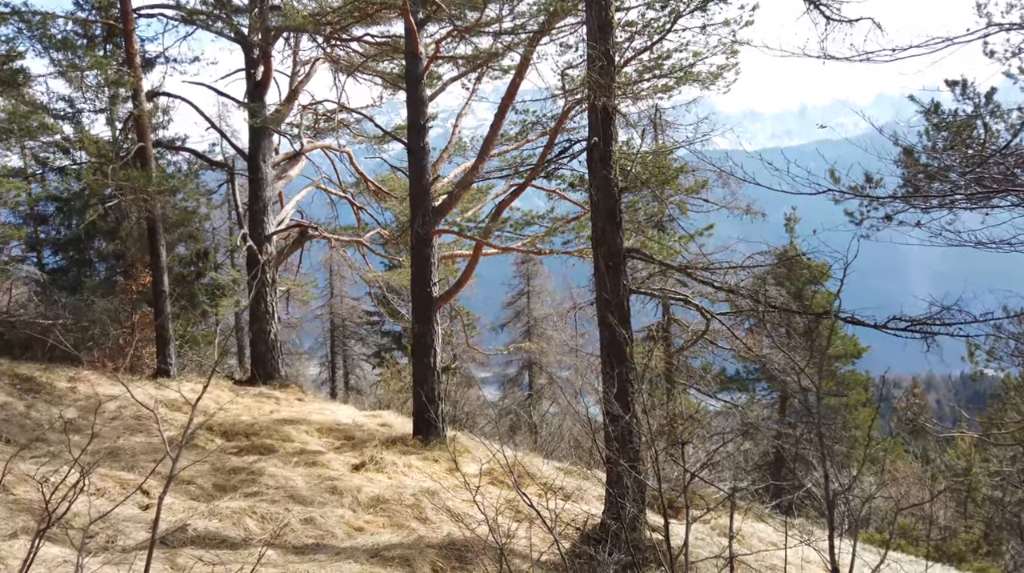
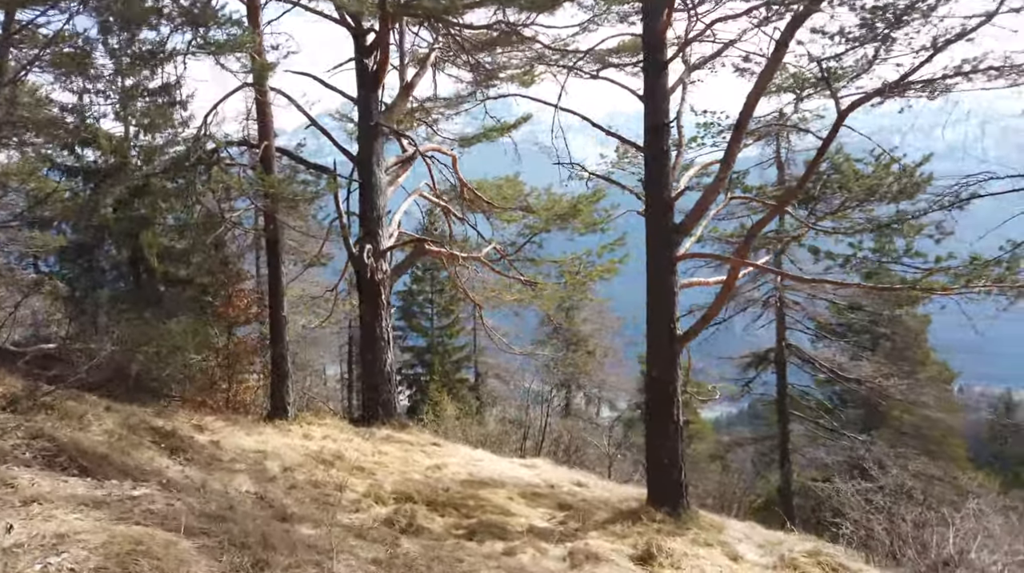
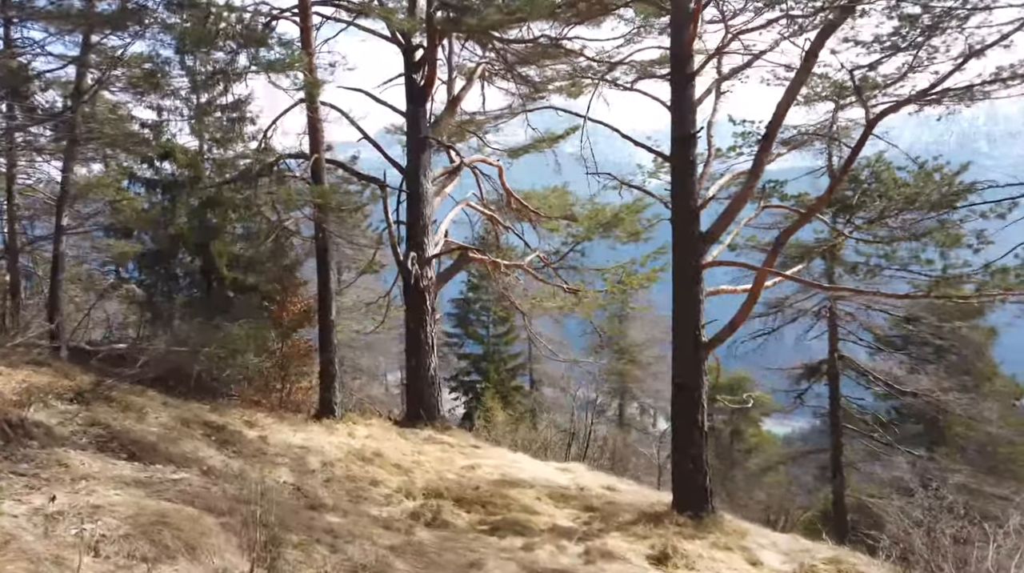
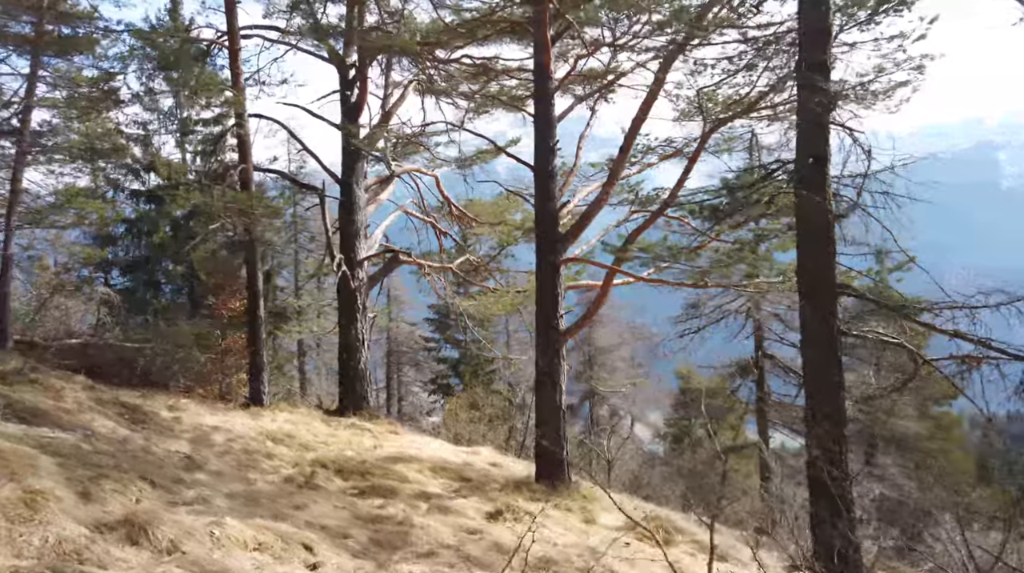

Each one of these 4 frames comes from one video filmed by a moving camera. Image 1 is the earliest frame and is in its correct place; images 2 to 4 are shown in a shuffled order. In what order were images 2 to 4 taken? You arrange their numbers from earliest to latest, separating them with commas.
4, 3, 2
